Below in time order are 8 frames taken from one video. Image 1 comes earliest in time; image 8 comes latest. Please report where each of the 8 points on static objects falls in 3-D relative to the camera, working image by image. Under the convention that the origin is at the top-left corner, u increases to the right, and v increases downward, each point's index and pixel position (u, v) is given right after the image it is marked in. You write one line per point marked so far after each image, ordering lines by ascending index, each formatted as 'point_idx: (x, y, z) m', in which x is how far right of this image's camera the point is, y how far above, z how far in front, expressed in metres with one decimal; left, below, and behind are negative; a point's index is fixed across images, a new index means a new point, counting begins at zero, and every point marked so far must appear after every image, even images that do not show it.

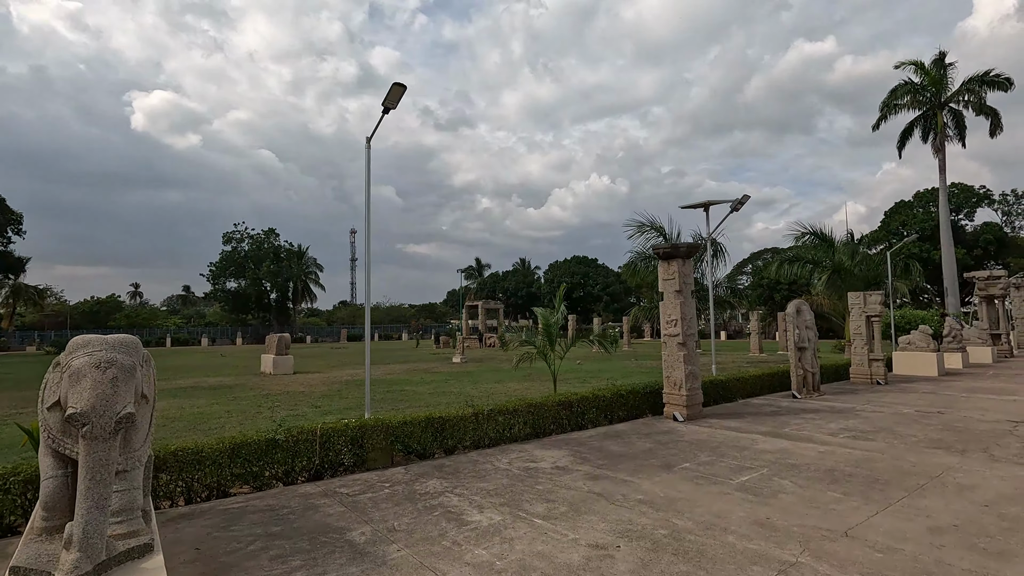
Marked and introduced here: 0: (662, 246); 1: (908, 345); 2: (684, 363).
0: (+2.1, +0.6, +7.6) m
1: (+9.6, -1.4, +13.0) m
2: (+2.4, -1.0, +7.4) m
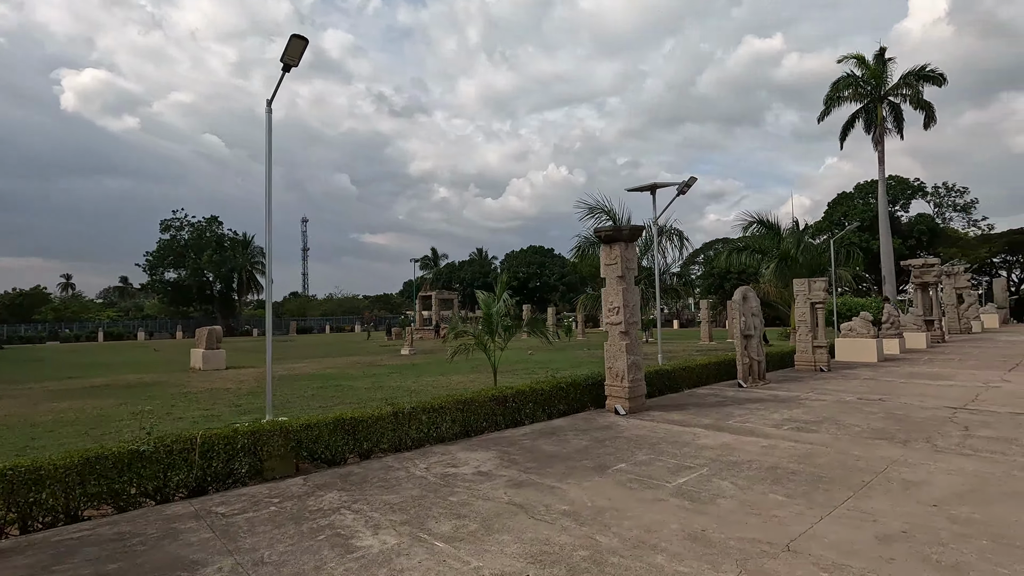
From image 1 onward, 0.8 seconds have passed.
0: (+1.2, +0.8, +7.1) m
1: (+8.2, -1.1, +13.1) m
2: (+1.5, -0.8, +7.0) m
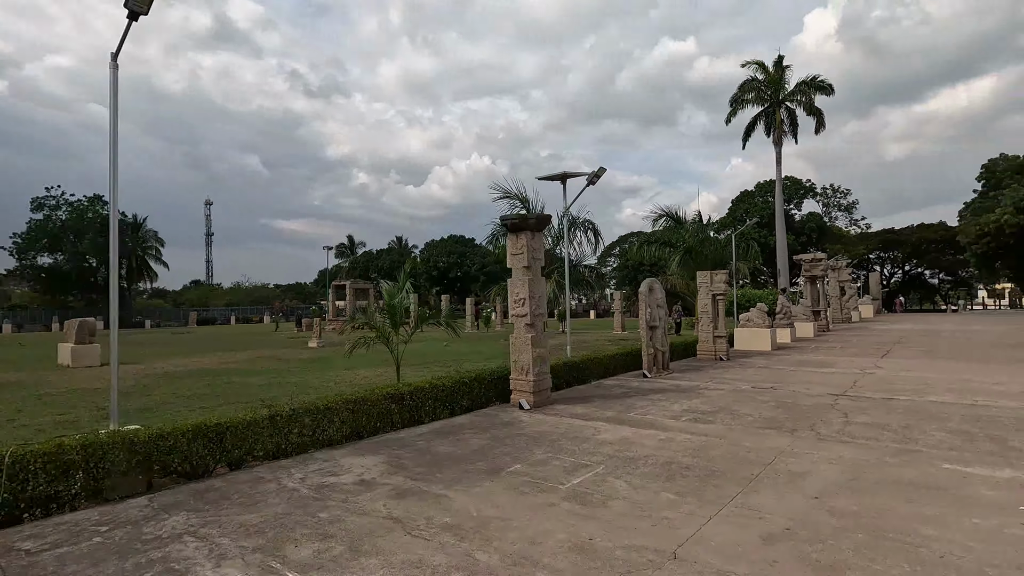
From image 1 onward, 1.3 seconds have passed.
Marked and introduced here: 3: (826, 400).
0: (0.0, +0.9, +6.9) m
1: (+6.0, -0.9, +13.8) m
2: (+0.3, -0.7, +6.8) m
3: (+4.0, -1.4, +6.8) m
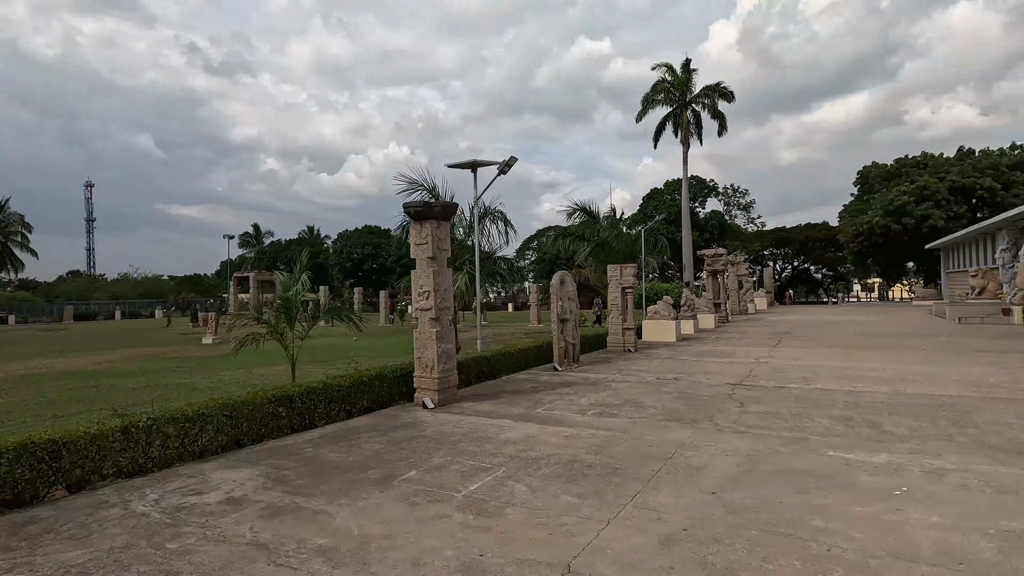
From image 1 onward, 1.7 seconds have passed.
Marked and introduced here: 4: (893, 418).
0: (-1.2, +1.0, +6.5) m
1: (+3.8, -0.7, +14.2) m
2: (-0.9, -0.6, +6.4) m
3: (+2.8, -1.3, +7.0) m
4: (+3.7, -1.3, +5.2) m
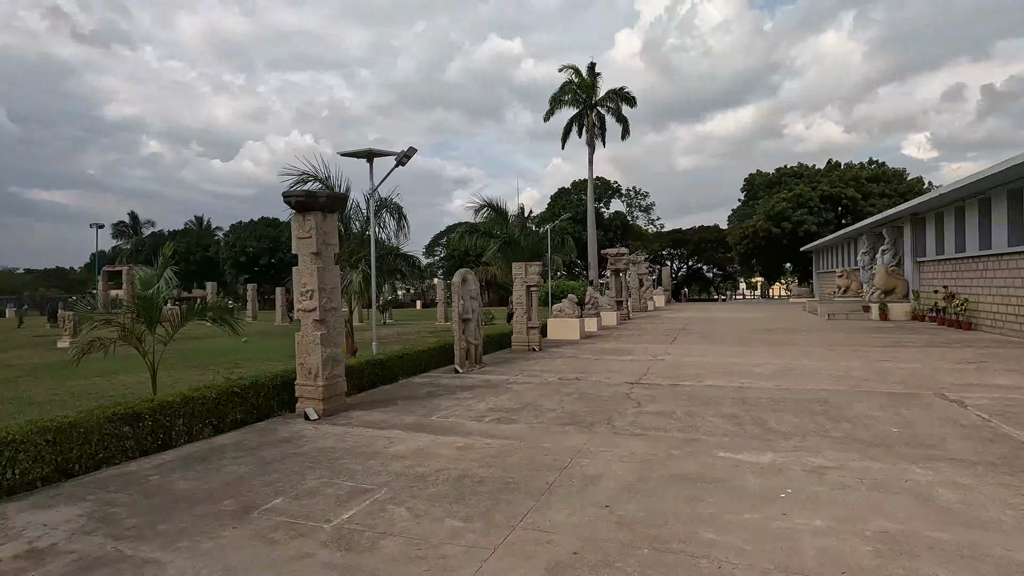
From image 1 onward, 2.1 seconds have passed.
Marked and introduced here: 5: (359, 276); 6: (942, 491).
0: (-2.4, +1.0, +5.8) m
1: (+1.3, -0.7, +14.3) m
2: (-2.1, -0.6, +5.9) m
3: (+1.4, -1.3, +7.0) m
4: (+2.6, -1.3, +5.4) m
5: (-2.8, +0.2, +9.7) m
6: (+2.7, -1.3, +3.4) m
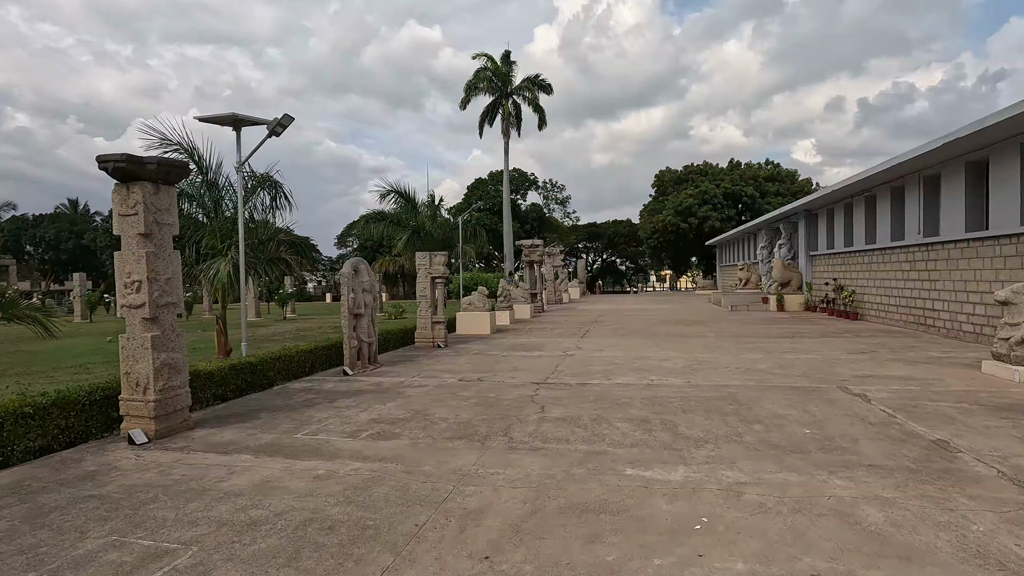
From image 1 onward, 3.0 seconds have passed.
0: (-3.4, +1.1, +4.6) m
1: (-1.1, -0.5, +13.5) m
2: (-3.1, -0.5, +4.7) m
3: (+0.2, -1.2, +6.4) m
4: (+1.6, -1.2, +5.0) m
5: (-4.4, +0.4, +8.4) m
6: (+2.0, -1.2, +3.0) m
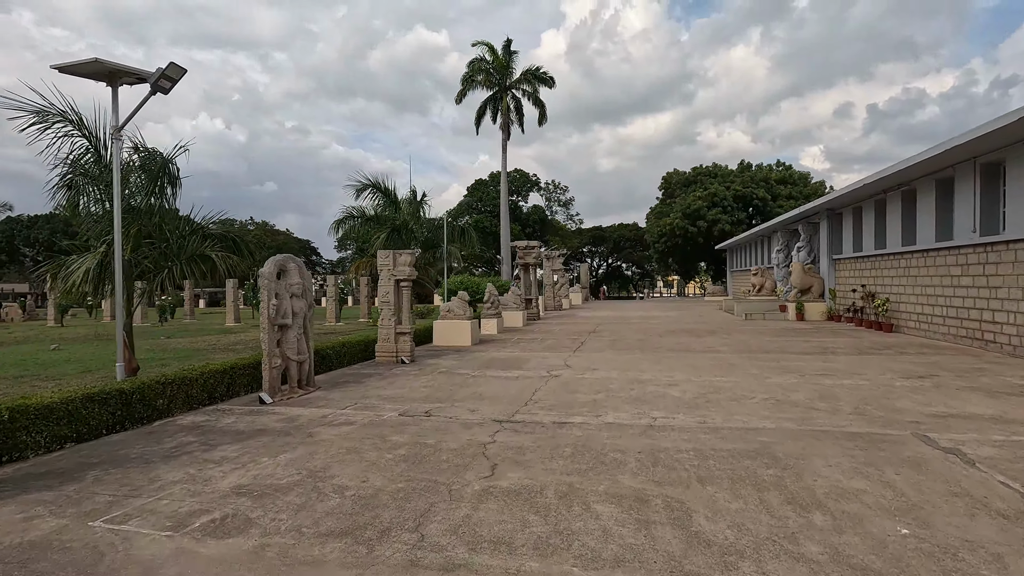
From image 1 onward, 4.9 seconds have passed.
0: (-3.8, +1.1, +2.9) m
1: (-1.4, -0.6, +11.9) m
2: (-3.6, -0.6, +3.0) m
3: (-0.3, -1.3, +4.7) m
4: (+1.1, -1.2, +3.2) m
5: (-4.8, +0.3, +6.8) m
6: (+1.5, -1.3, +1.2) m
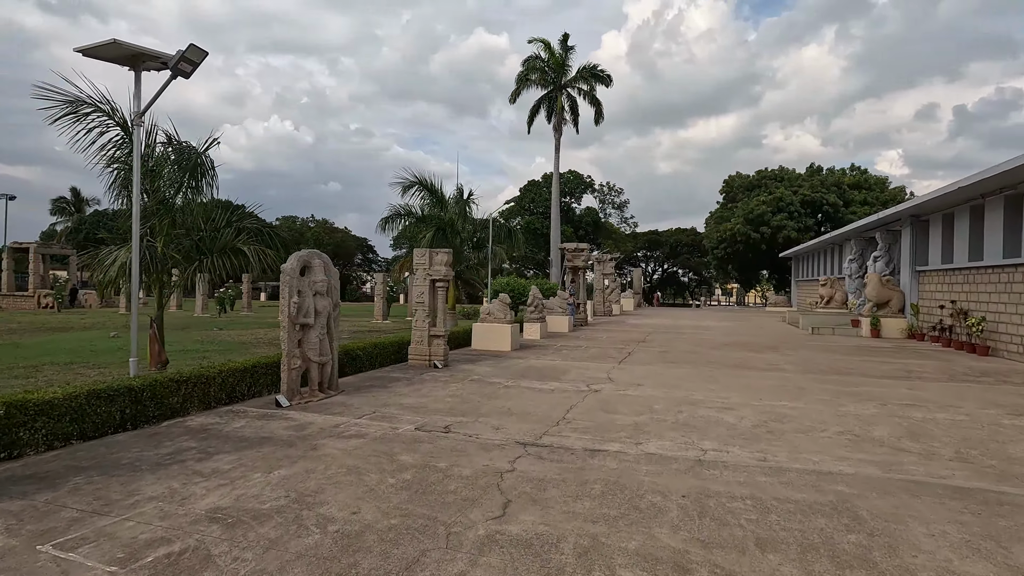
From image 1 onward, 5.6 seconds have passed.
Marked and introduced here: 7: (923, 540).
0: (-3.7, +1.2, +2.7) m
1: (-0.5, -0.6, +11.4) m
2: (-3.5, -0.5, +2.8) m
3: (-0.1, -1.3, +4.1) m
4: (+1.2, -1.3, +2.5) m
5: (-4.4, +0.4, +6.6) m
6: (+1.3, -1.3, +0.5) m
7: (+2.2, -1.3, +2.8) m
